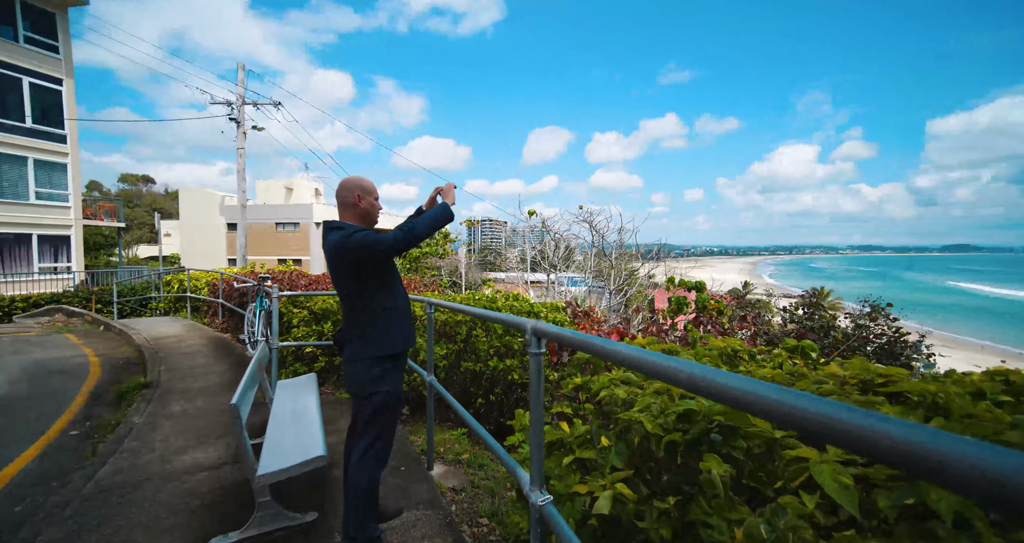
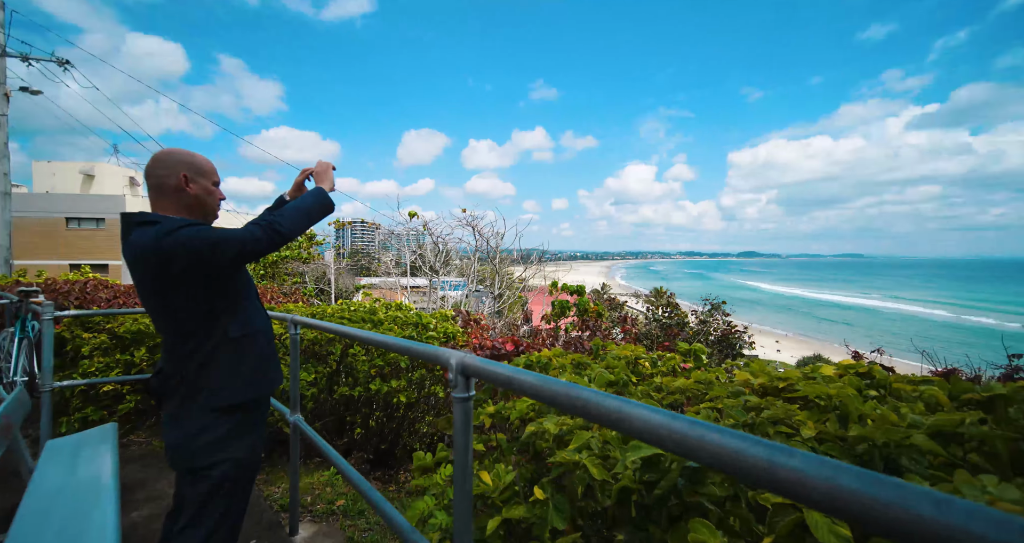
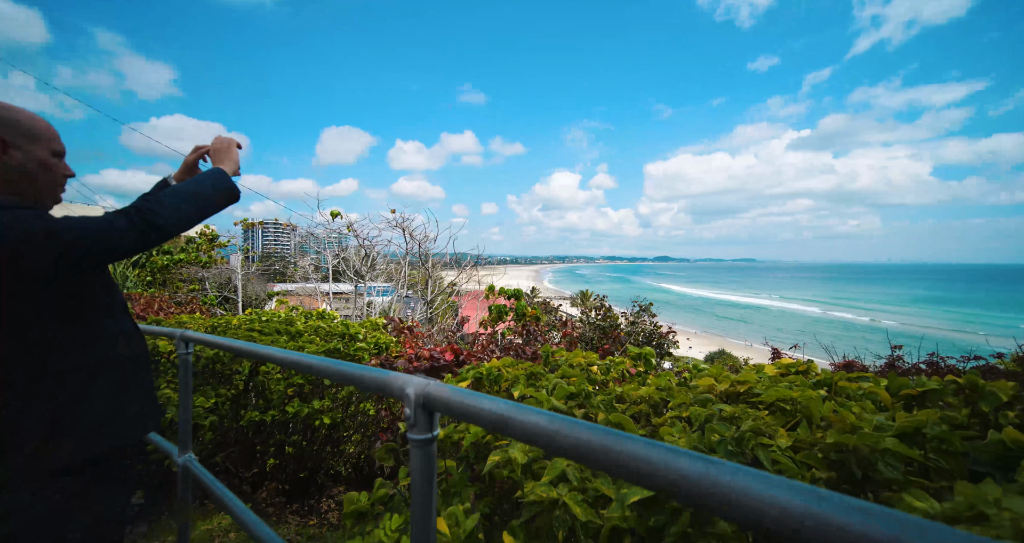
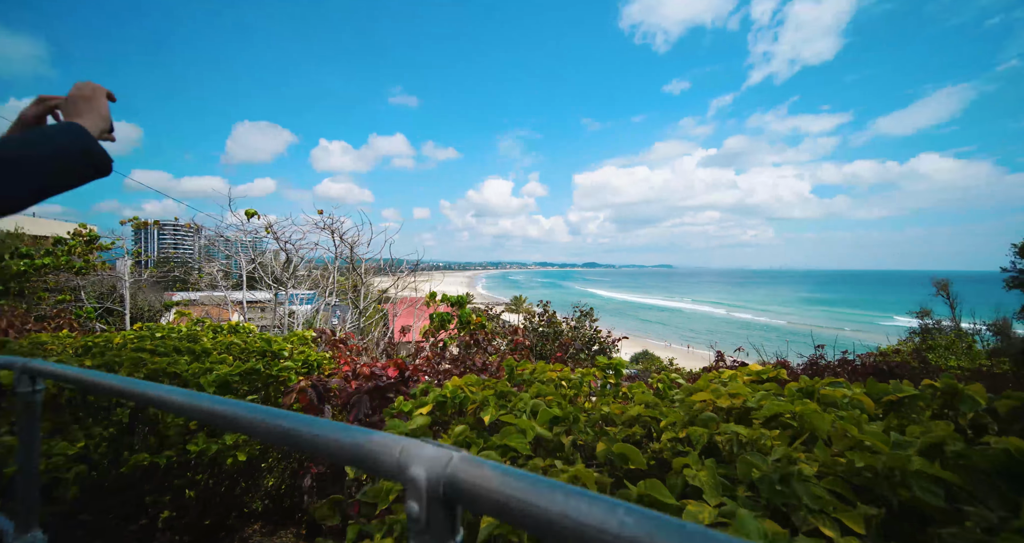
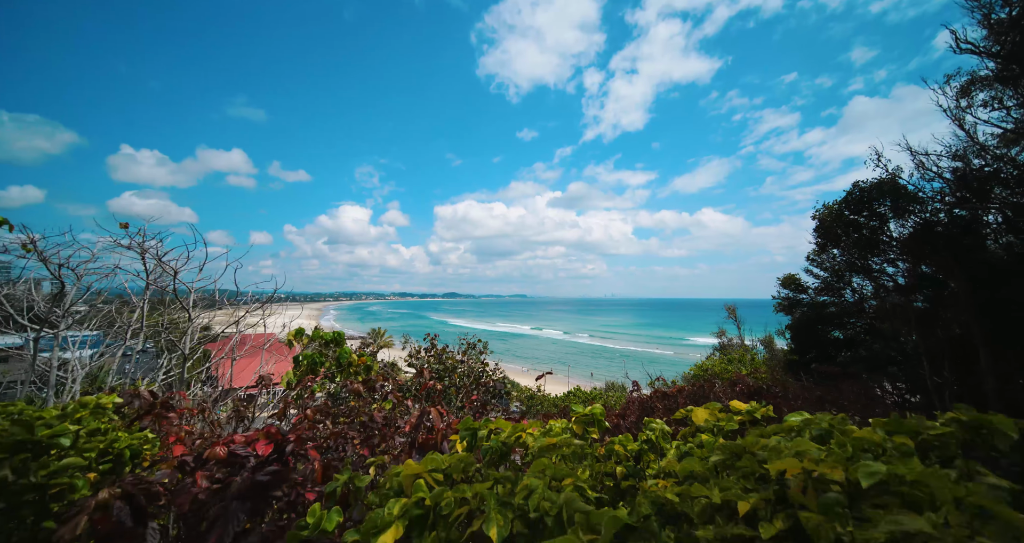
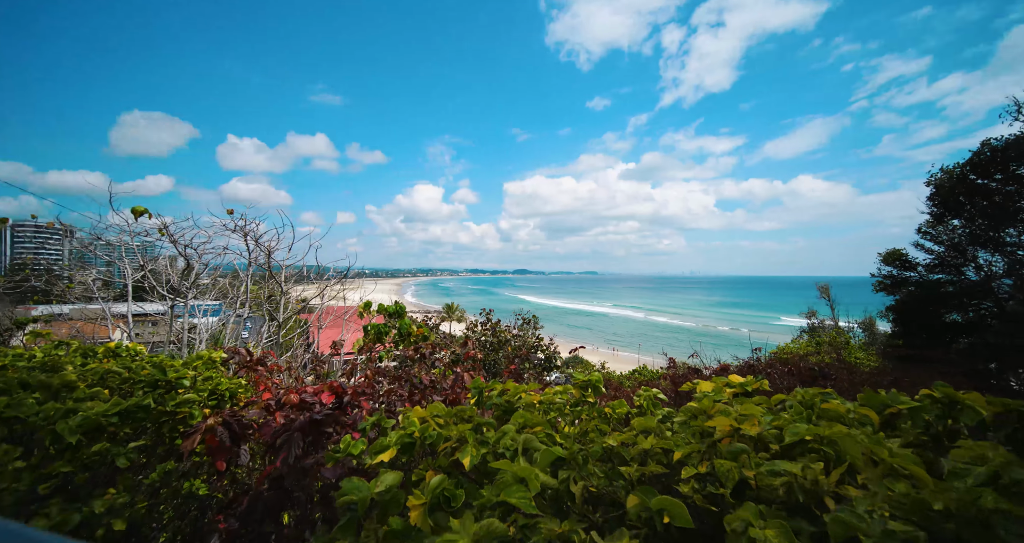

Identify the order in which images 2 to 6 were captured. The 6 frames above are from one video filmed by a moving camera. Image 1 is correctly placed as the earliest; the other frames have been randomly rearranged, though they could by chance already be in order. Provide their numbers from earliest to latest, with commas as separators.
2, 3, 4, 6, 5
